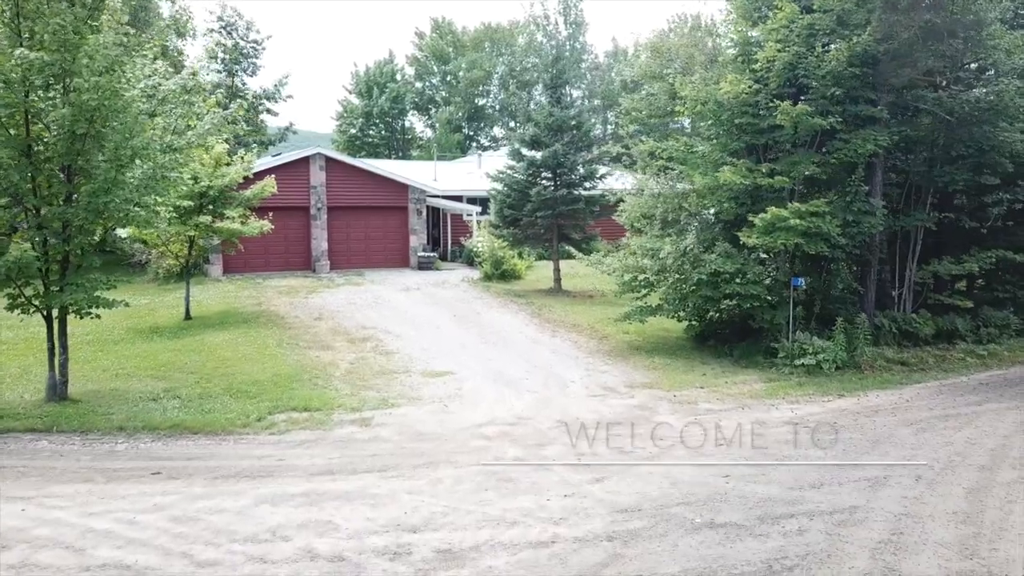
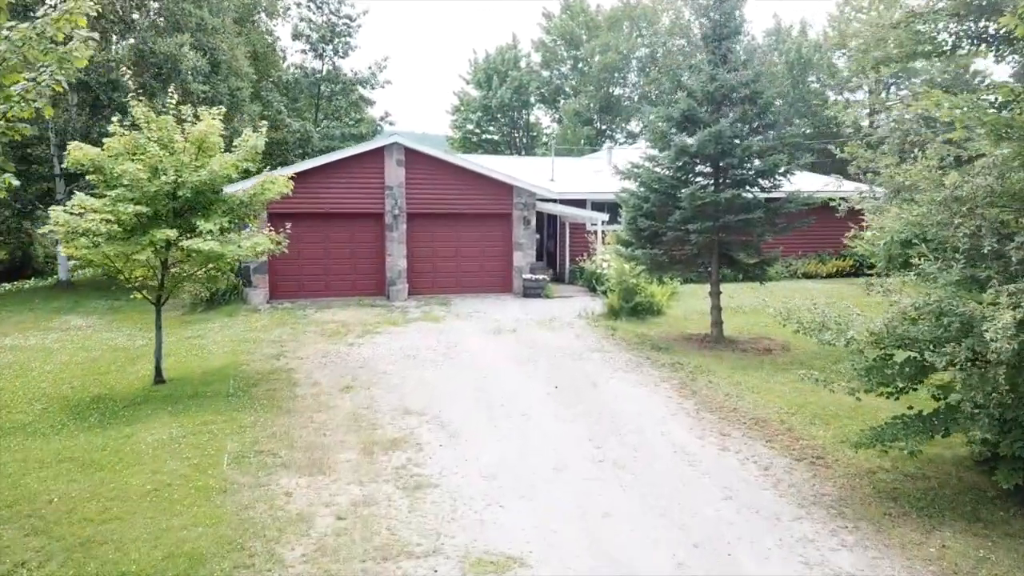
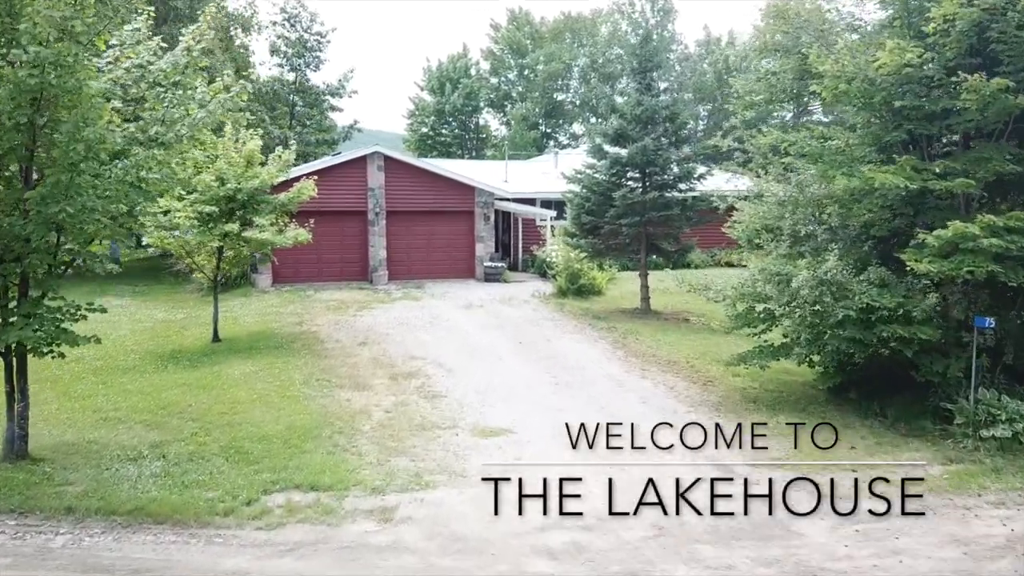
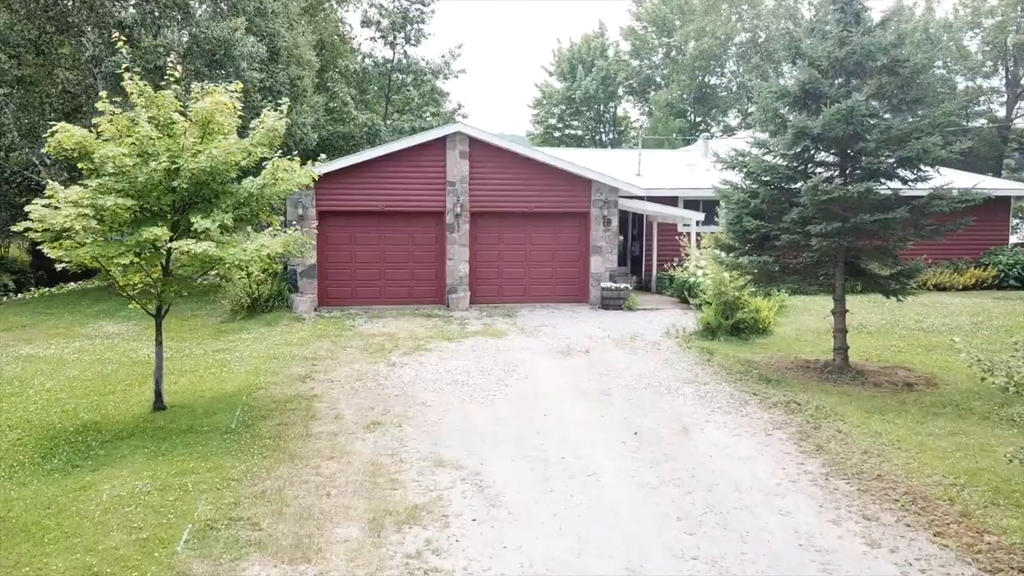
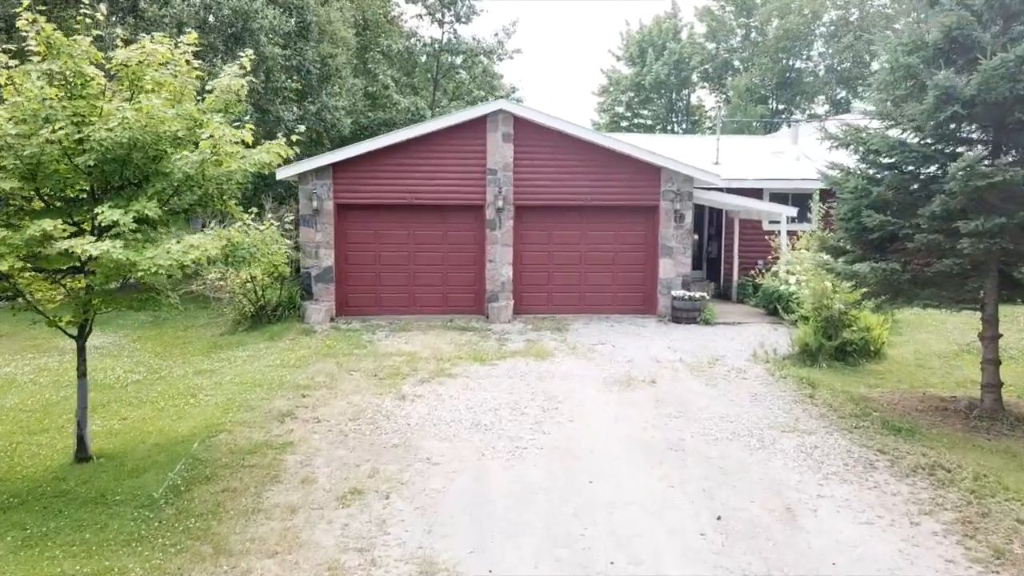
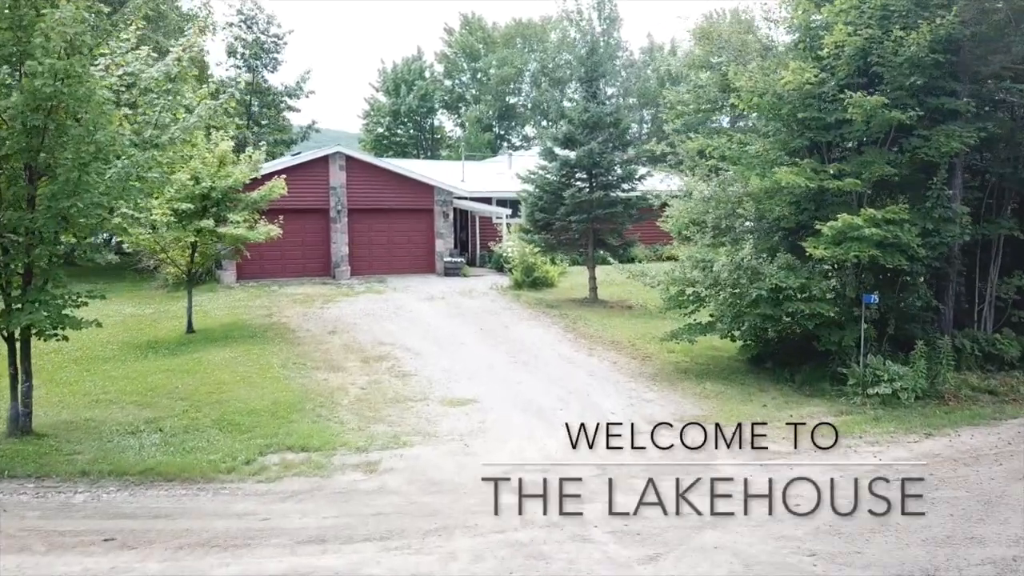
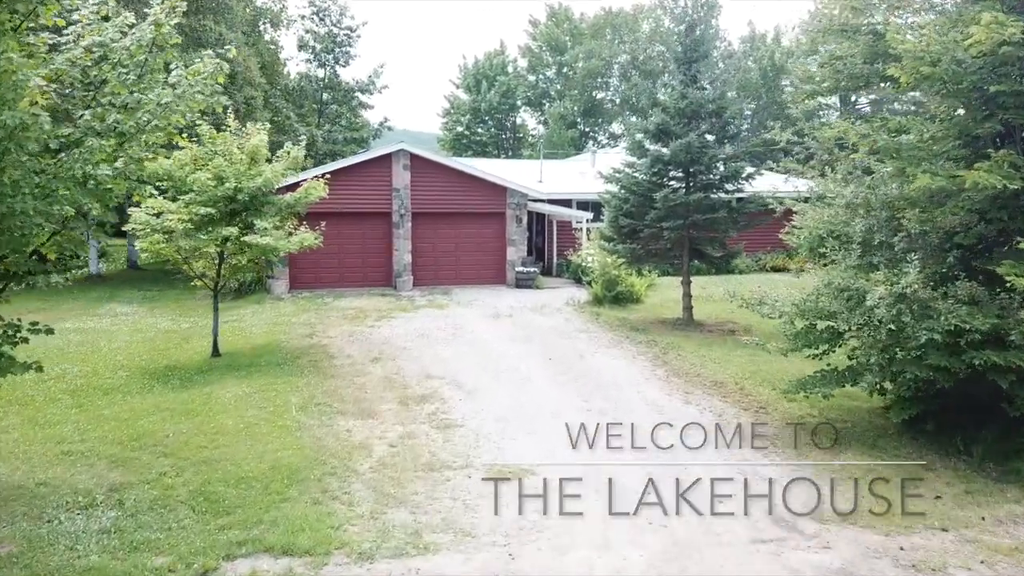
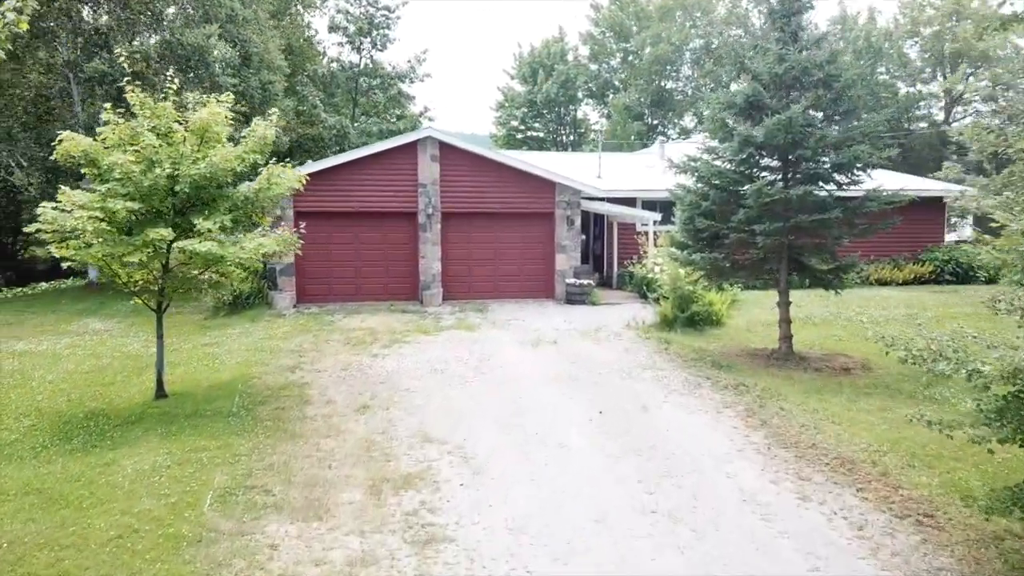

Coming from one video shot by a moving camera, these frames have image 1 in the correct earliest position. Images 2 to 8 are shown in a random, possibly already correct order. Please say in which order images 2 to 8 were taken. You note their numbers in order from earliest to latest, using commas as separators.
6, 3, 7, 2, 8, 4, 5
